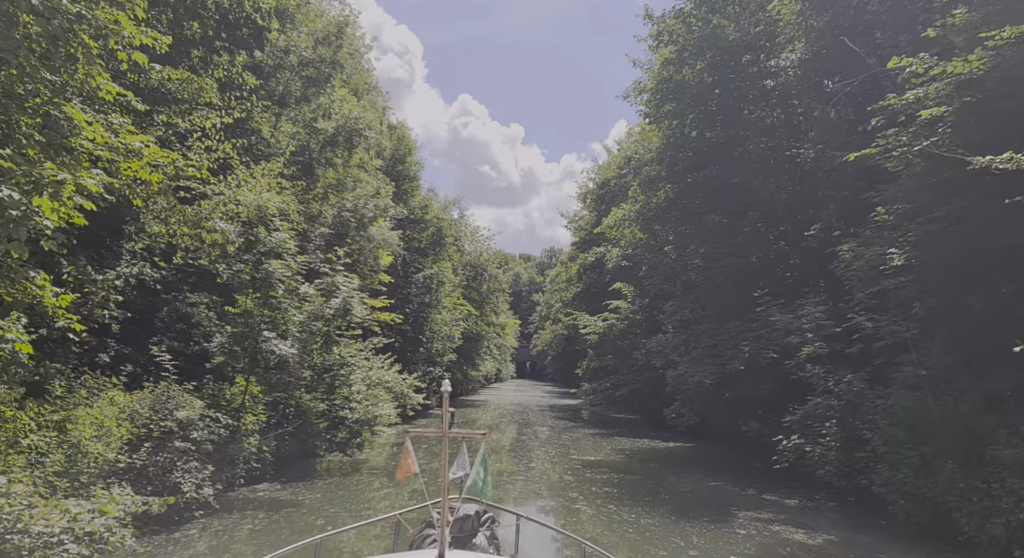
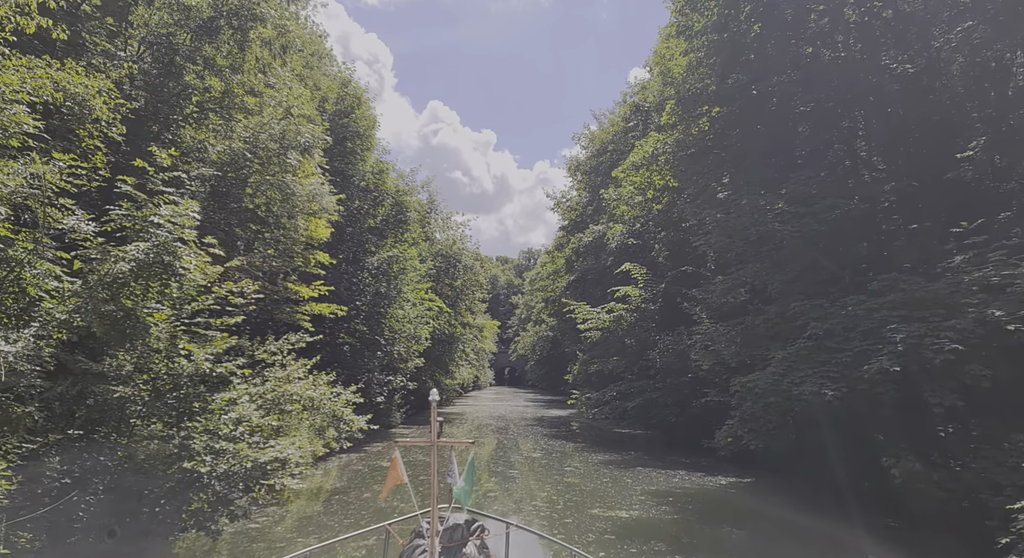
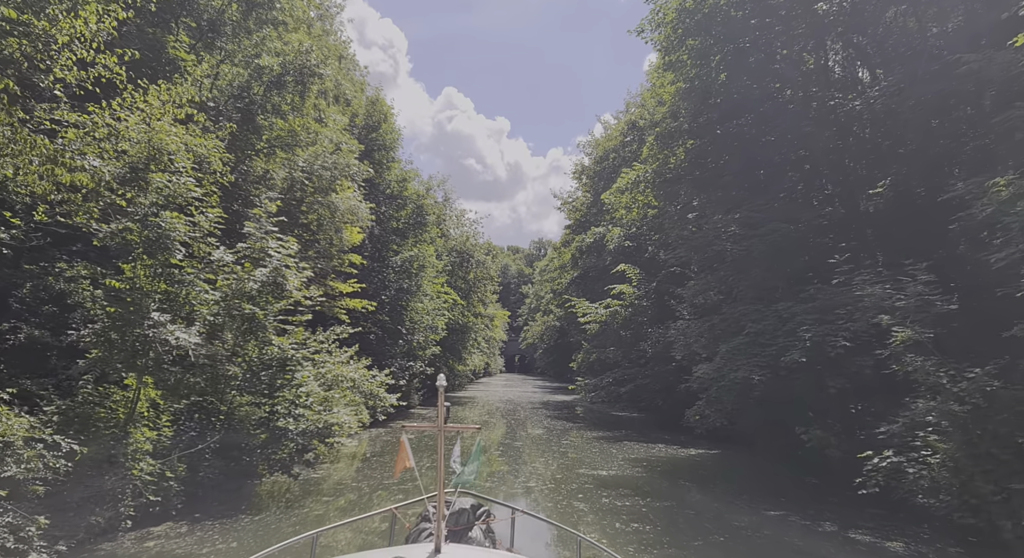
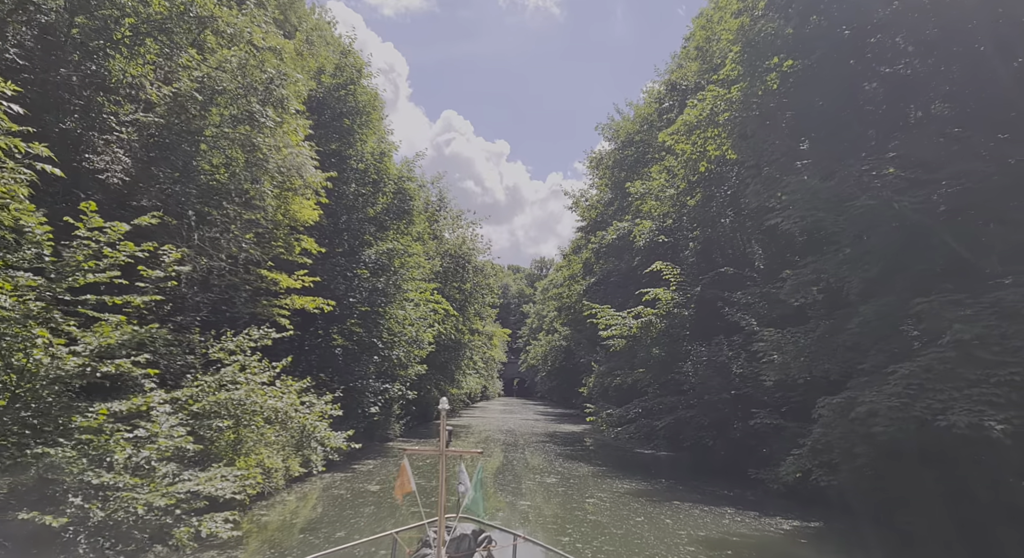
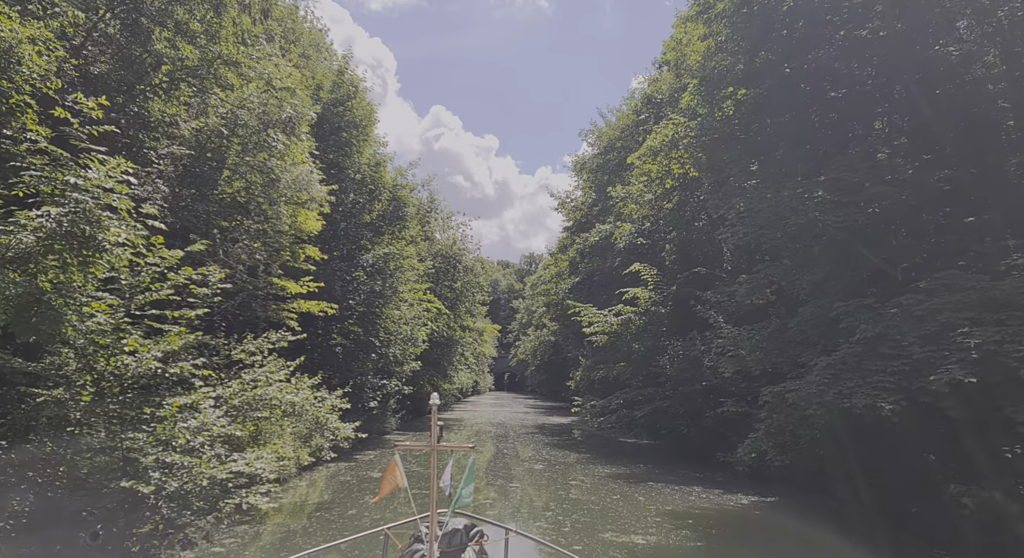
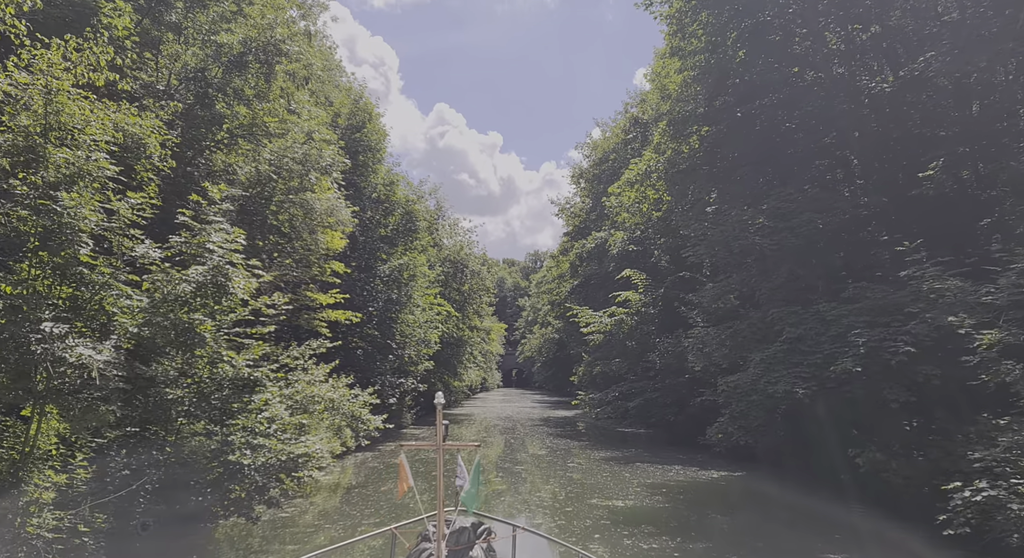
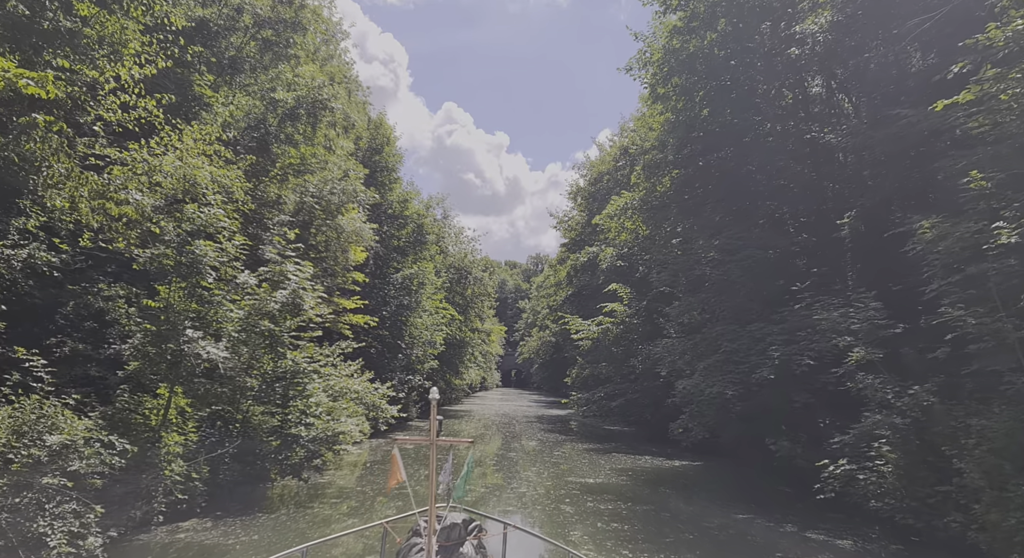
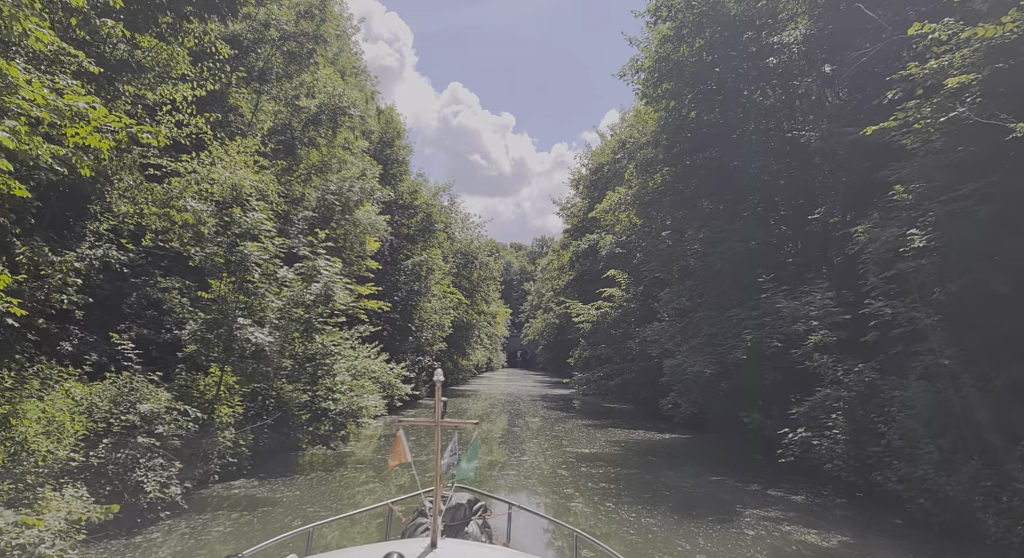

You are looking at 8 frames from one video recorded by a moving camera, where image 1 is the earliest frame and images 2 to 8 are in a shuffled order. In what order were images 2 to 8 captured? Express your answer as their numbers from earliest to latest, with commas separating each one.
8, 7, 3, 6, 2, 5, 4
